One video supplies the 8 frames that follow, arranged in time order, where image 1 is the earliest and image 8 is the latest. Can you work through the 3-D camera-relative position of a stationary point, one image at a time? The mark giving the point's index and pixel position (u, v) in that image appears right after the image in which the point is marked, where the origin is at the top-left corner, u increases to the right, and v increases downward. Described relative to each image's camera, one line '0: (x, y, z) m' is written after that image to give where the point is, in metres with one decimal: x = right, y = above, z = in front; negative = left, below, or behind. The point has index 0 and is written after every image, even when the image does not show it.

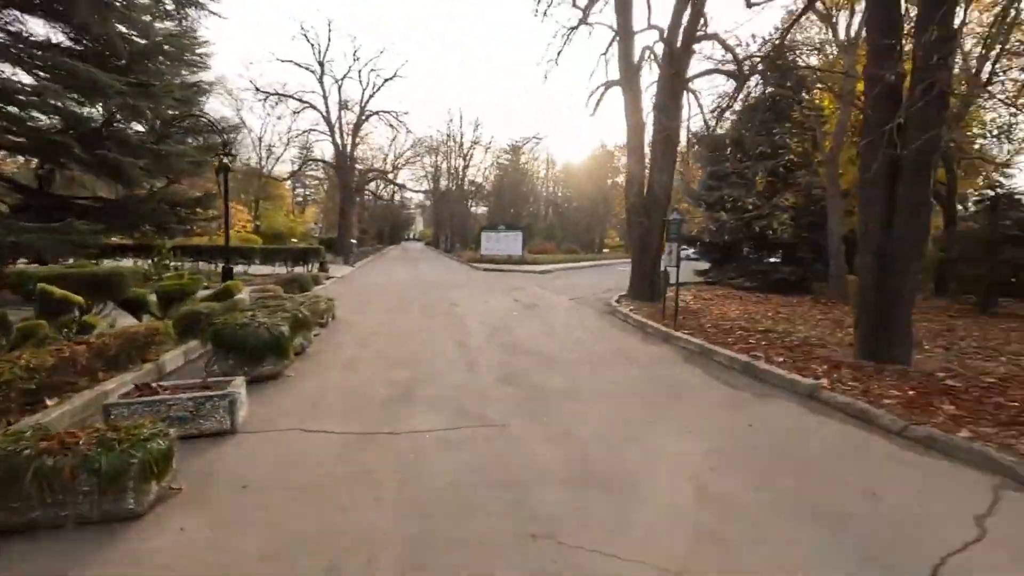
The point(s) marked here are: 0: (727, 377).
0: (+3.1, -1.3, +7.7) m
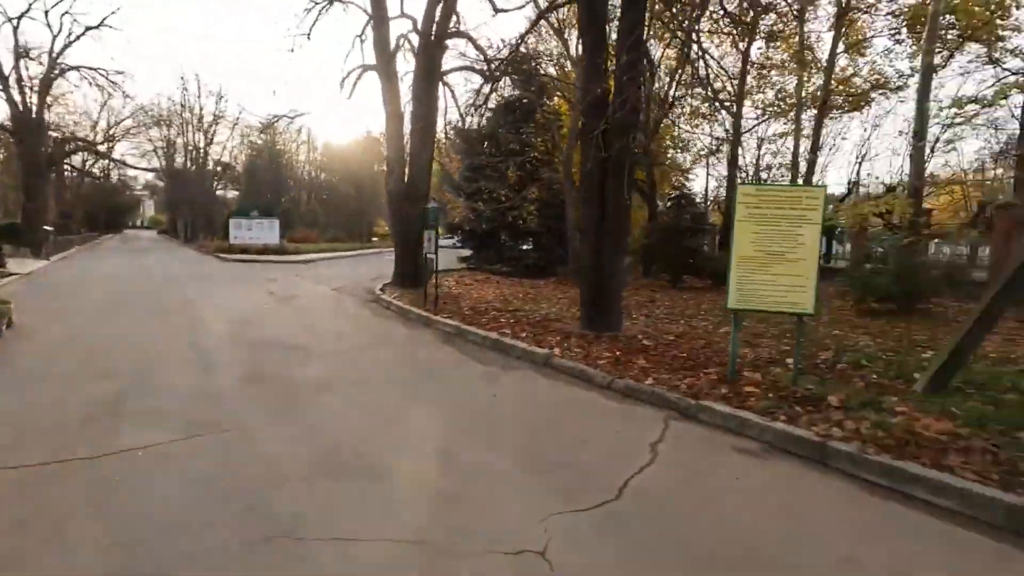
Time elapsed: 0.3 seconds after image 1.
0: (-0.5, -1.0, +8.3) m
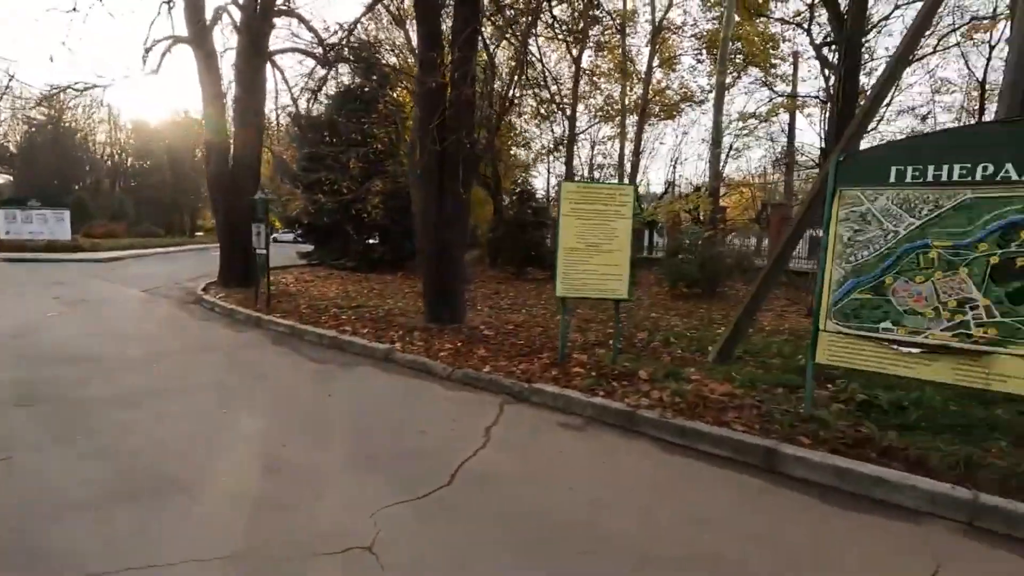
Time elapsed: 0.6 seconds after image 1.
0: (-2.9, -1.0, +7.9) m
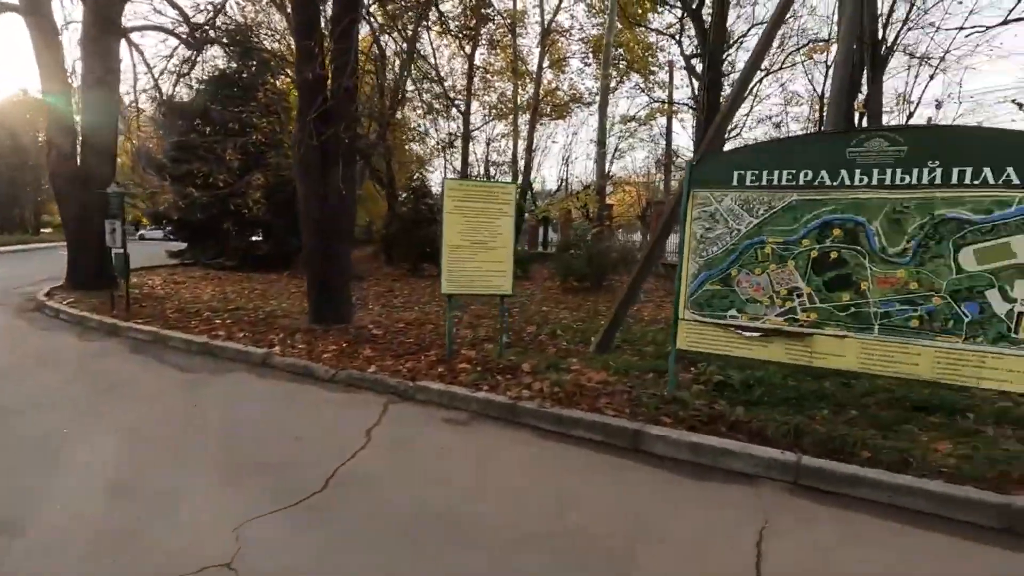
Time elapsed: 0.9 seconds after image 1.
0: (-4.5, -1.0, +7.3) m
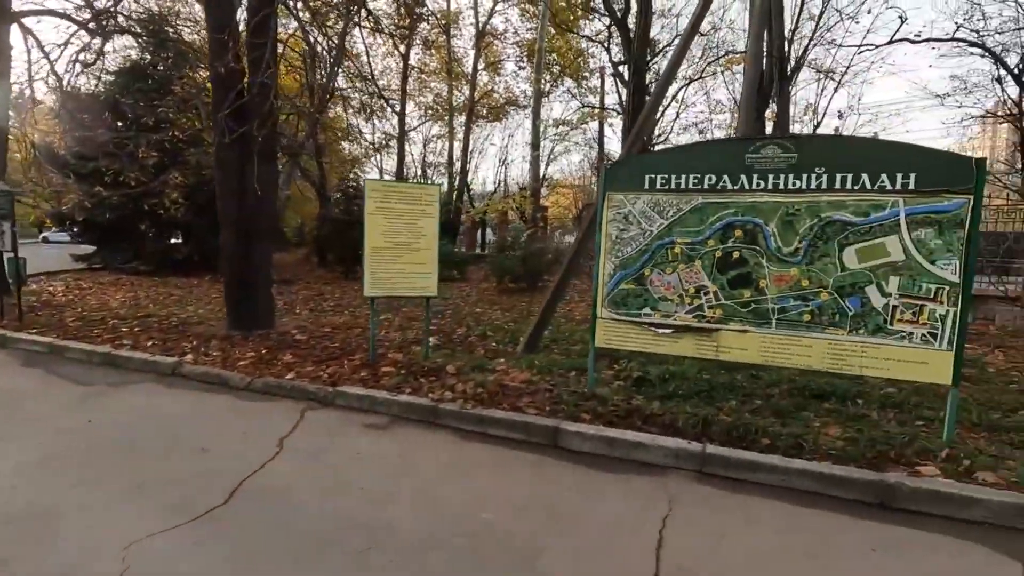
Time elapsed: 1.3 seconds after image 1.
0: (-5.4, -1.1, +6.8) m
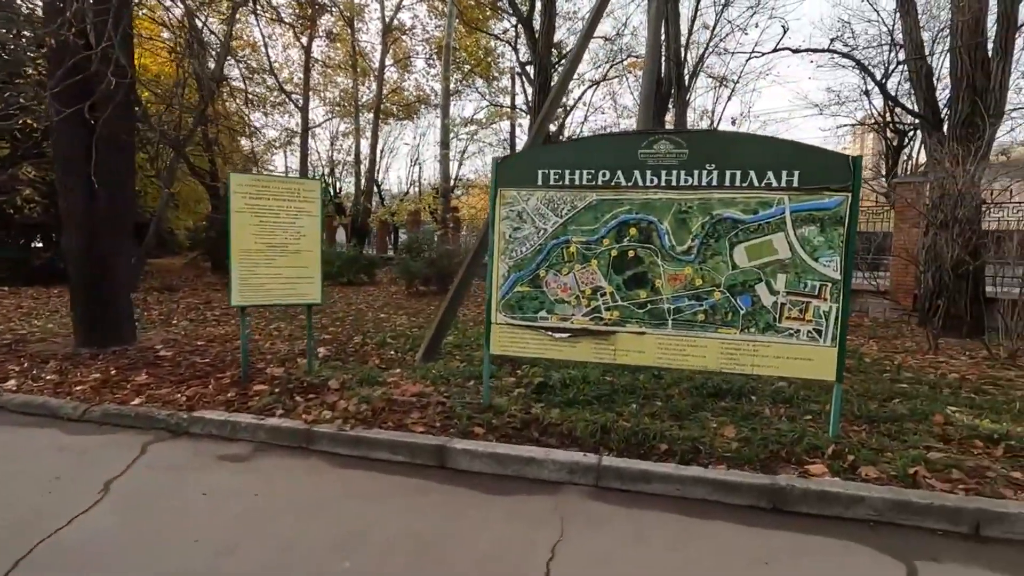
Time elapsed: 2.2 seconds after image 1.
0: (-6.6, -1.2, +5.4) m
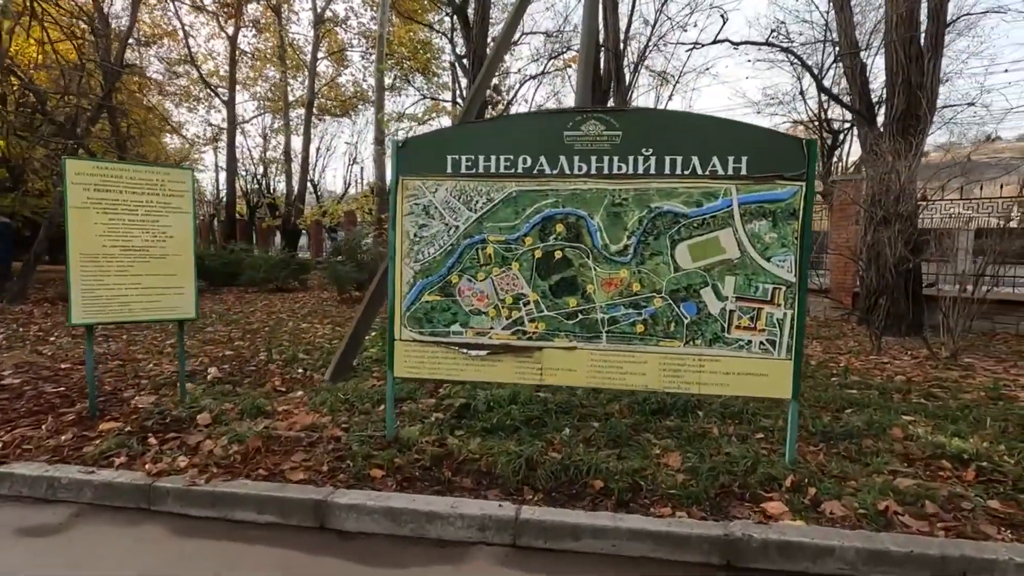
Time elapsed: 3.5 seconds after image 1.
0: (-7.3, -1.4, +3.9) m
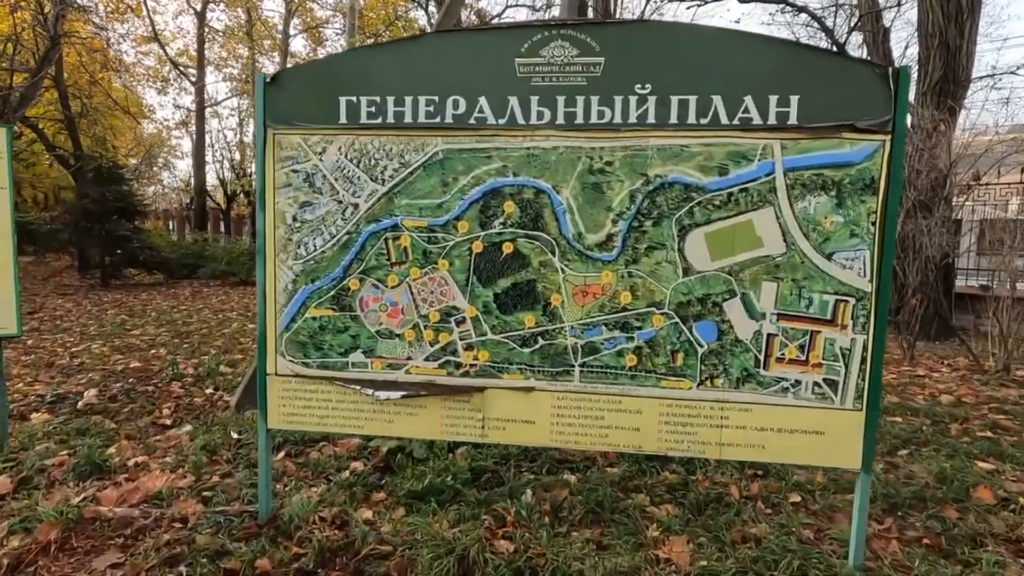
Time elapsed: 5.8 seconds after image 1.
0: (-7.7, -1.5, +2.5) m
